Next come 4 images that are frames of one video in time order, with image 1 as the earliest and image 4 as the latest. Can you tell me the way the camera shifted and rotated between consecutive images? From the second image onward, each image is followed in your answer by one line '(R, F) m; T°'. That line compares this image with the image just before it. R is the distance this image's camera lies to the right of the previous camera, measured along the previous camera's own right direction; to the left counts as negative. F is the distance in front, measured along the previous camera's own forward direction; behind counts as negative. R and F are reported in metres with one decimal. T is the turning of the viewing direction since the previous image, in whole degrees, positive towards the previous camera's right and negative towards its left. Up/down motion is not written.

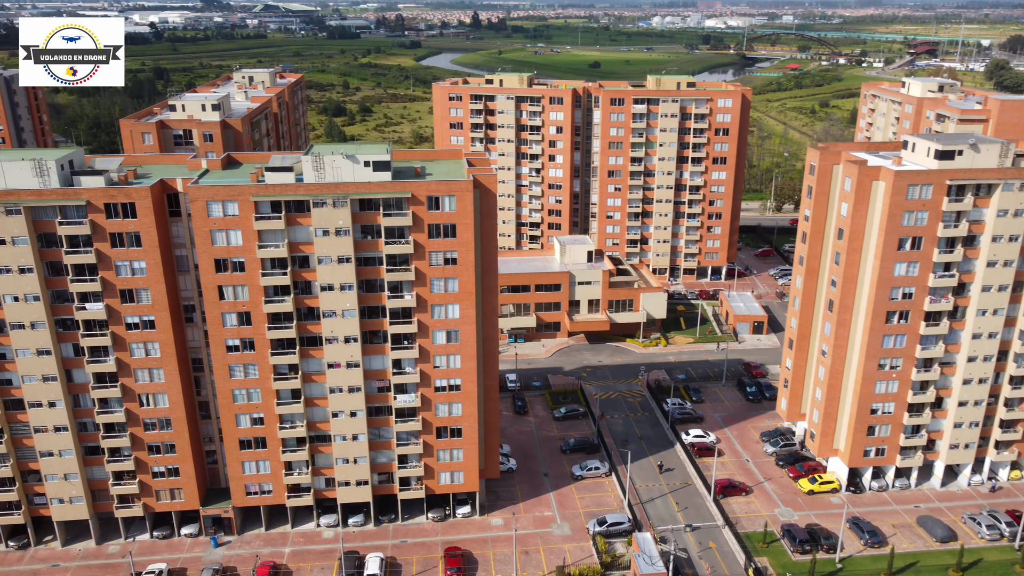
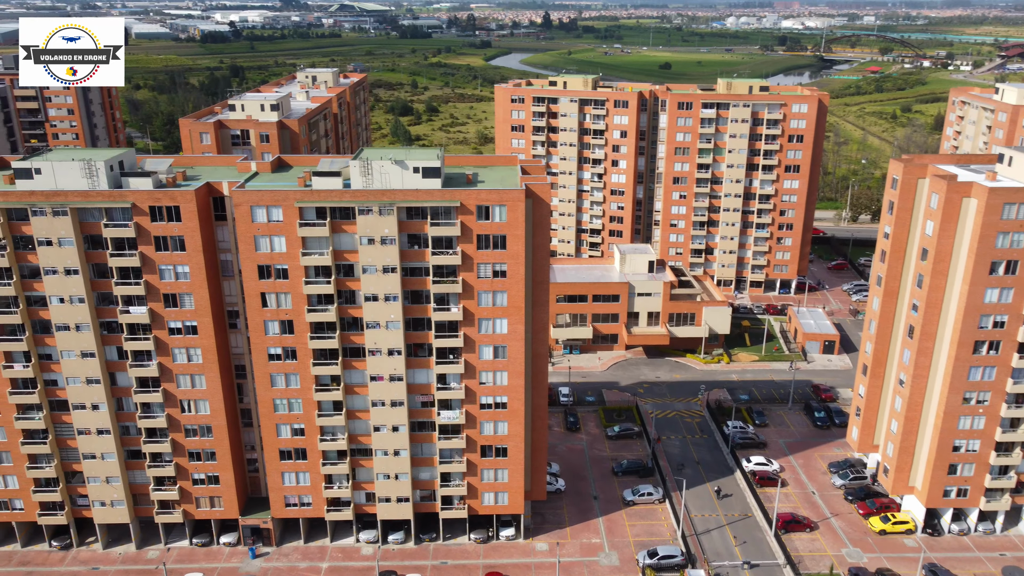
(+0.9, +3.2) m; -5°
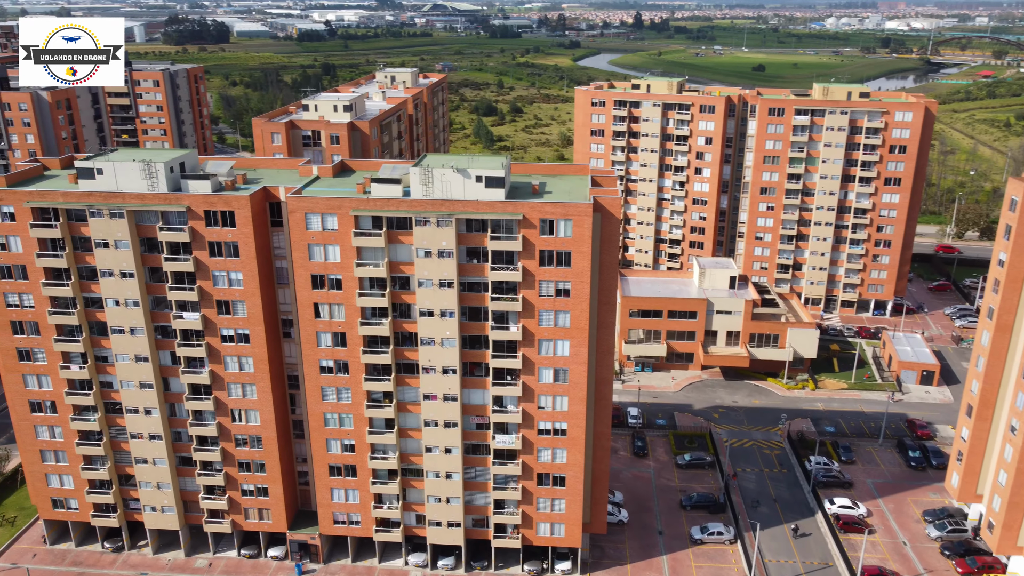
(+1.1, +3.9) m; -6°
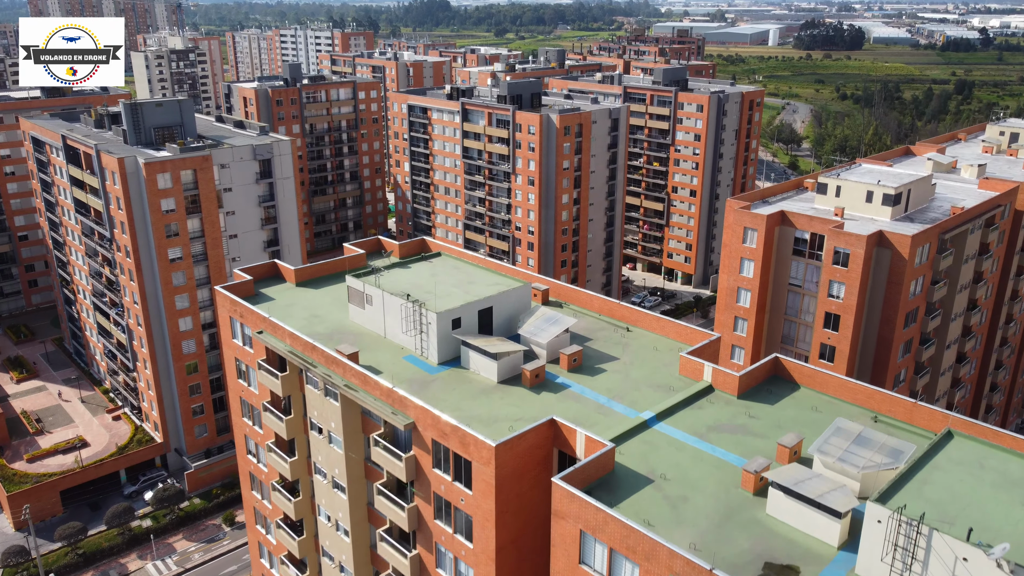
(-2.3, +34.1) m; -39°
